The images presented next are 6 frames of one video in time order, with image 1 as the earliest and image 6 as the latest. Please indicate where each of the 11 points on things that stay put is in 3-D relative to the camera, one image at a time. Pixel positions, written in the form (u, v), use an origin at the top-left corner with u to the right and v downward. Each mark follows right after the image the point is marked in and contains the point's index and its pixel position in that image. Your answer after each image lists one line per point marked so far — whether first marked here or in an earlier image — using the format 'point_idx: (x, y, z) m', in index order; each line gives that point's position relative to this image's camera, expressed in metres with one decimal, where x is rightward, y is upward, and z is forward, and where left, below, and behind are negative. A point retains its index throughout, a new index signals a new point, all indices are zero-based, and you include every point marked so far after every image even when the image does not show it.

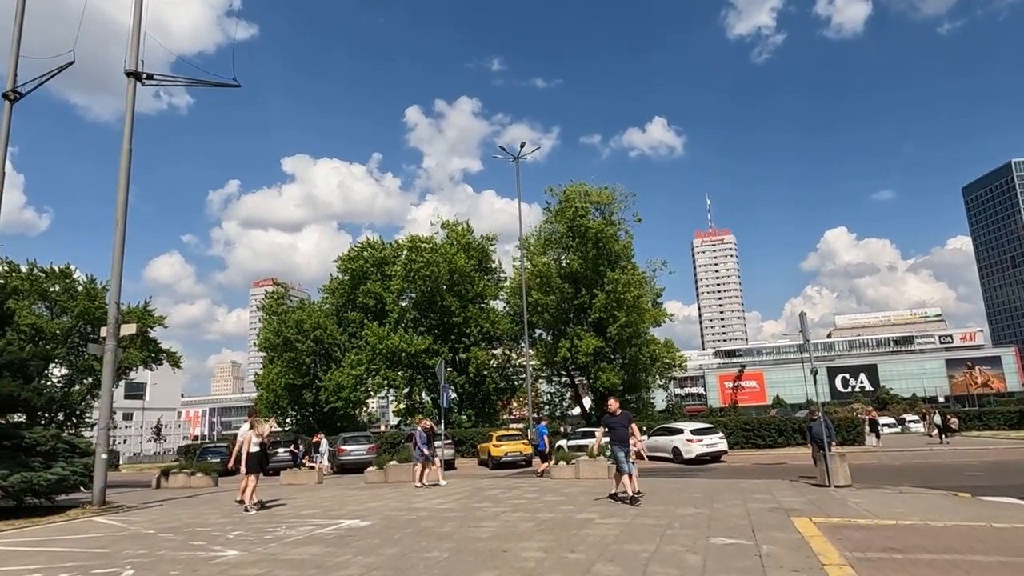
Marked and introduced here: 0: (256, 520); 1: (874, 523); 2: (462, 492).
0: (-3.9, -3.5, +10.0) m
1: (+4.7, -3.0, +8.5) m
2: (-1.0, -4.1, +13.4) m
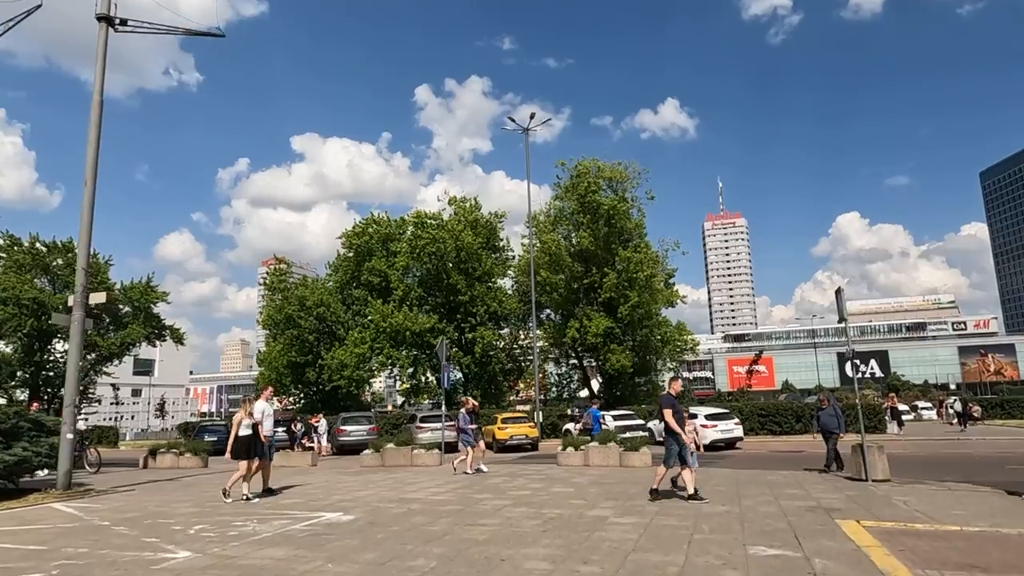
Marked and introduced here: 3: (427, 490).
0: (-3.9, -3.0, +8.9) m
1: (+4.7, -2.7, +7.3) m
2: (-0.9, -3.6, +12.3) m
3: (-1.4, -3.4, +11.1) m
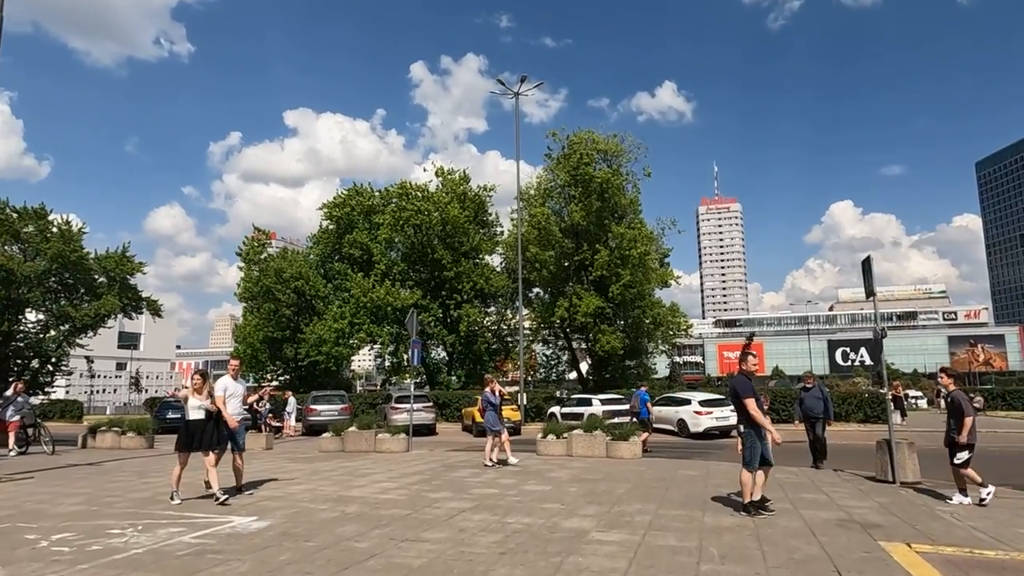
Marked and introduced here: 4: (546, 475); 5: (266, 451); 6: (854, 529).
0: (-4.3, -2.4, +7.2) m
1: (+4.2, -2.3, +5.6) m
2: (-1.4, -3.0, +10.6) m
3: (-1.9, -2.8, +9.4) m
4: (+0.5, -3.0, +10.5) m
5: (-5.9, -3.9, +16.1) m
6: (+3.4, -2.4, +6.6) m
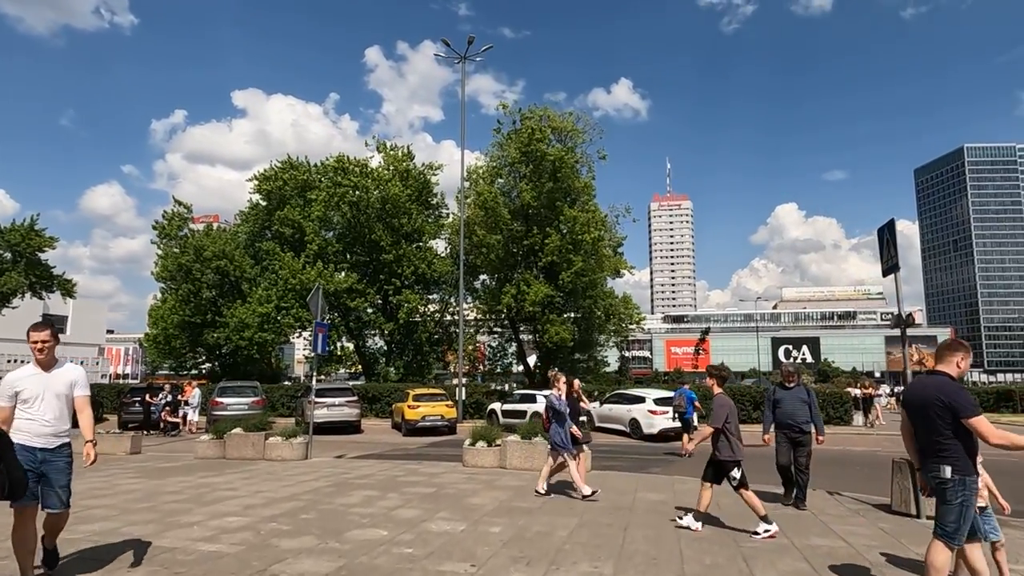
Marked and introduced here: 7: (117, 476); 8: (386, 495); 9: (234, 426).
0: (-5.1, -1.9, +4.1) m
1: (+3.5, -2.0, +3.2) m
2: (-2.5, -2.5, +7.8) m
3: (-2.9, -2.3, +6.5) m
4: (-0.6, -2.5, +7.8) m
5: (-7.4, -3.3, +12.9) m
6: (+2.6, -2.1, +4.1) m
7: (-5.7, -2.8, +9.6) m
8: (-1.6, -2.6, +8.3) m
9: (-5.4, -2.7, +12.8) m
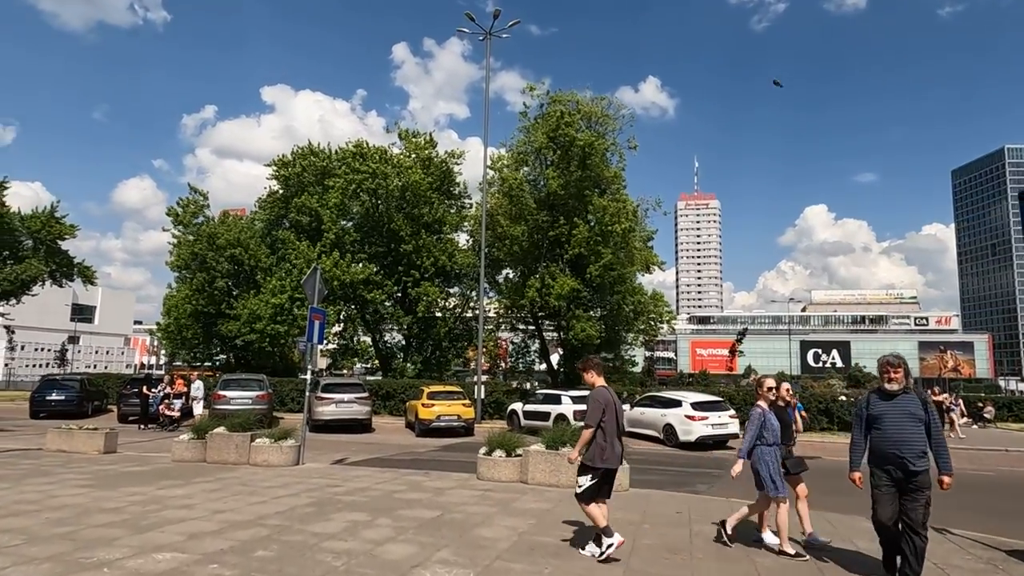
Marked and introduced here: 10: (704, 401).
0: (-5.0, -1.6, +2.6) m
1: (+3.6, -1.8, +1.3) m
2: (-2.3, -2.2, +6.1) m
3: (-2.7, -2.0, +4.9) m
4: (-0.4, -2.3, +6.1) m
5: (-7.1, -2.9, +11.4) m
6: (+2.6, -1.9, +2.3) m
7: (-5.5, -2.4, +8.1) m
8: (-1.4, -2.3, +6.6) m
9: (-5.0, -2.3, +11.2) m
10: (+5.4, -3.2, +18.7) m
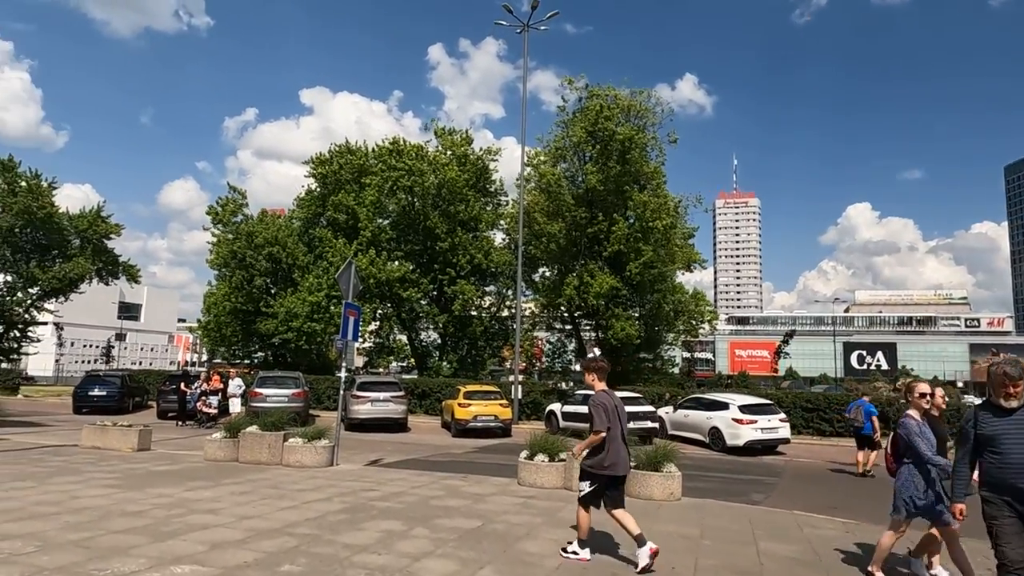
0: (-4.8, -1.5, +2.2) m
1: (+3.7, -1.7, +0.6) m
2: (-1.9, -2.1, +5.6) m
3: (-2.4, -1.9, +4.4) m
4: (0.0, -2.2, +5.5) m
5: (-6.4, -2.8, +11.2) m
6: (+2.9, -1.8, +1.5) m
7: (-4.9, -2.3, +7.8) m
8: (-0.9, -2.2, +6.1) m
9: (-4.3, -2.2, +10.9) m
10: (+6.5, -3.1, +17.8) m
